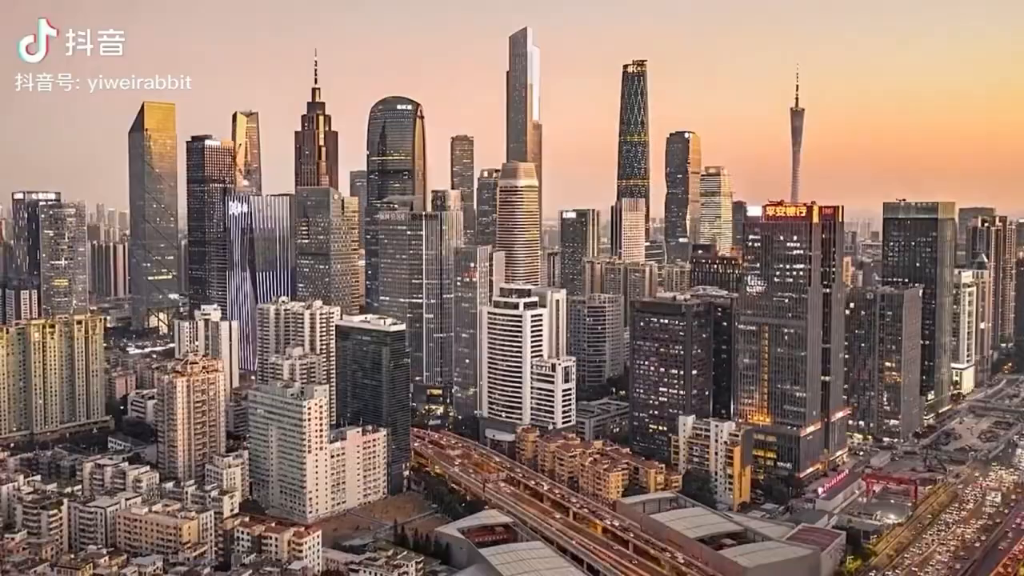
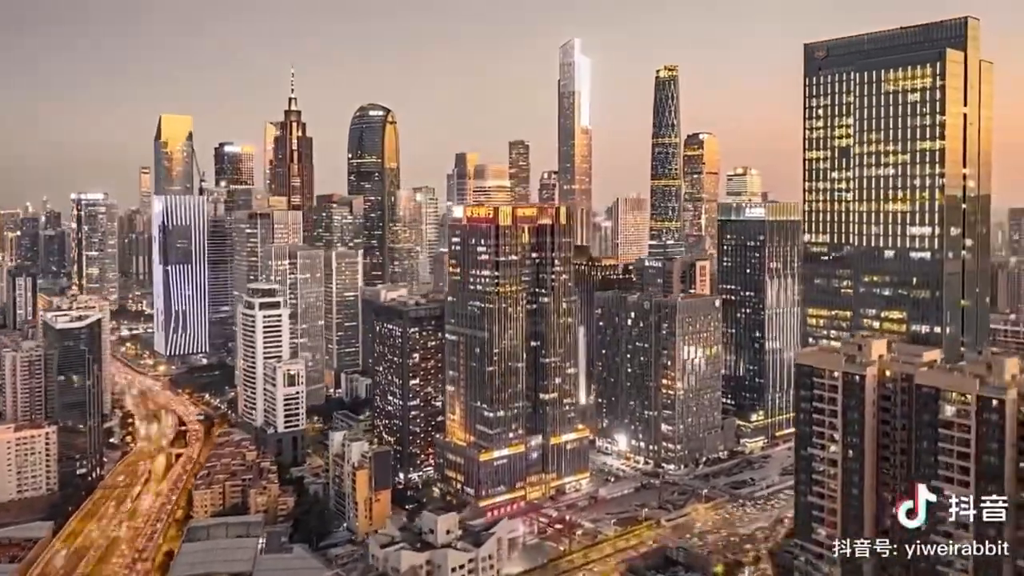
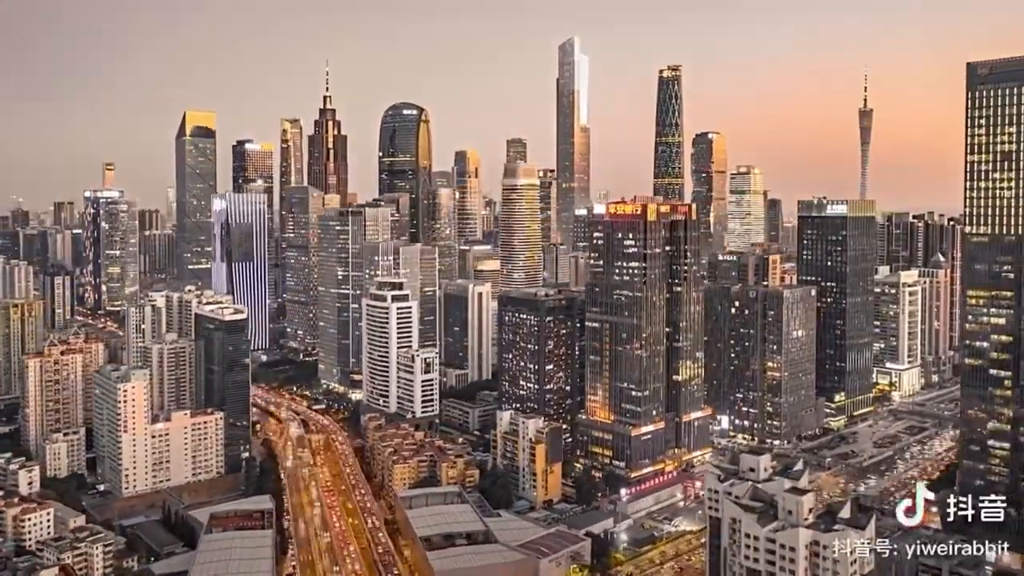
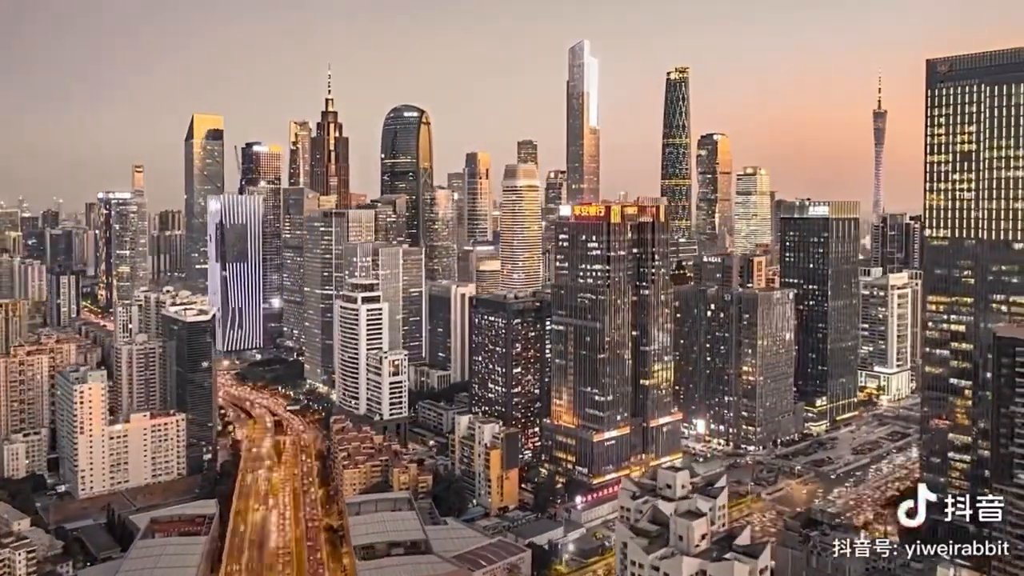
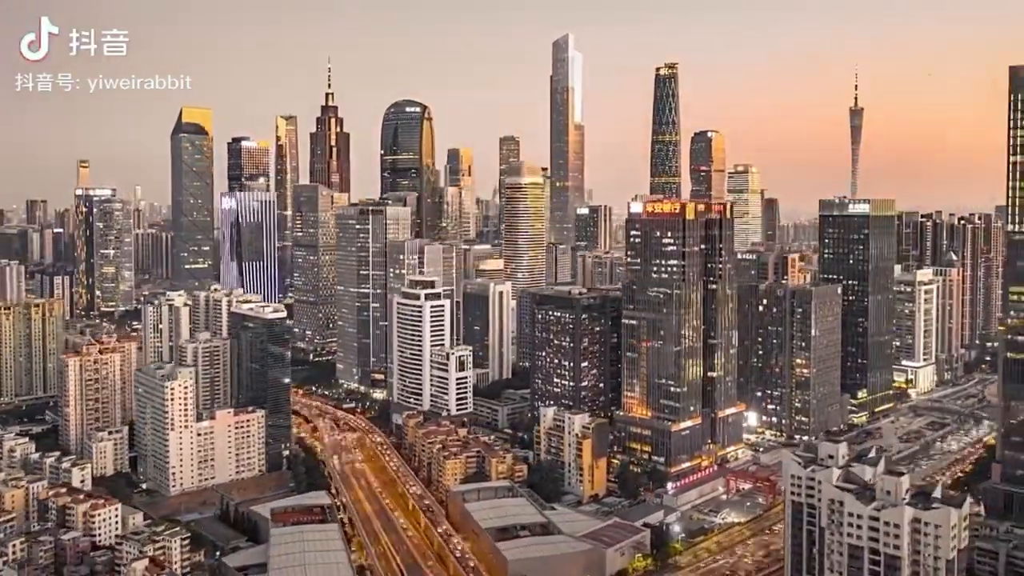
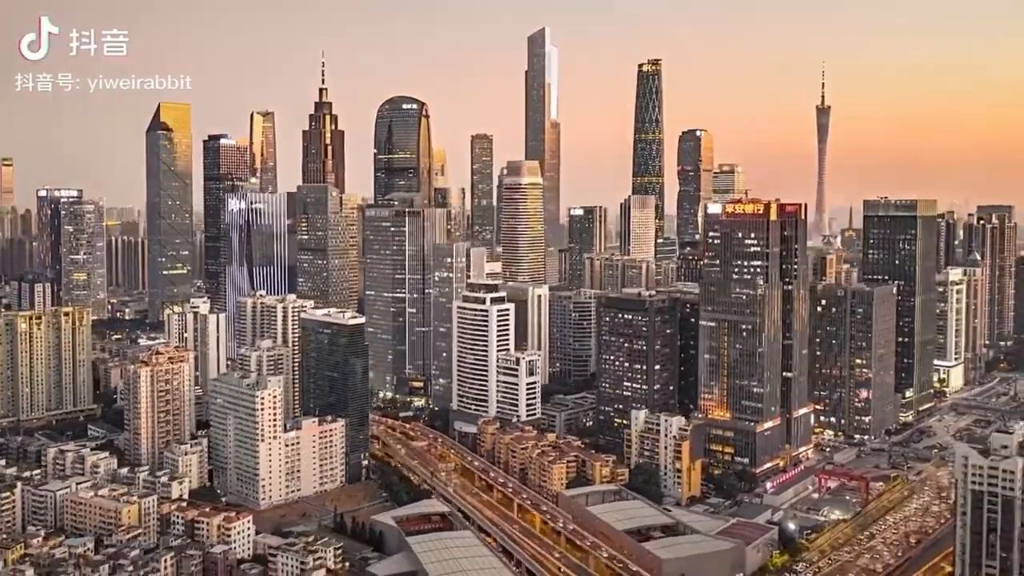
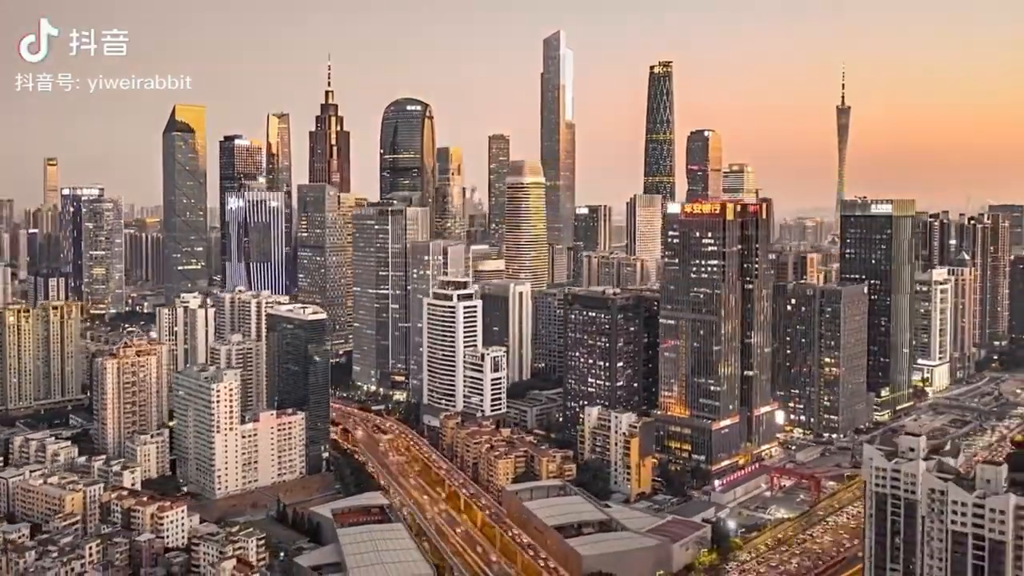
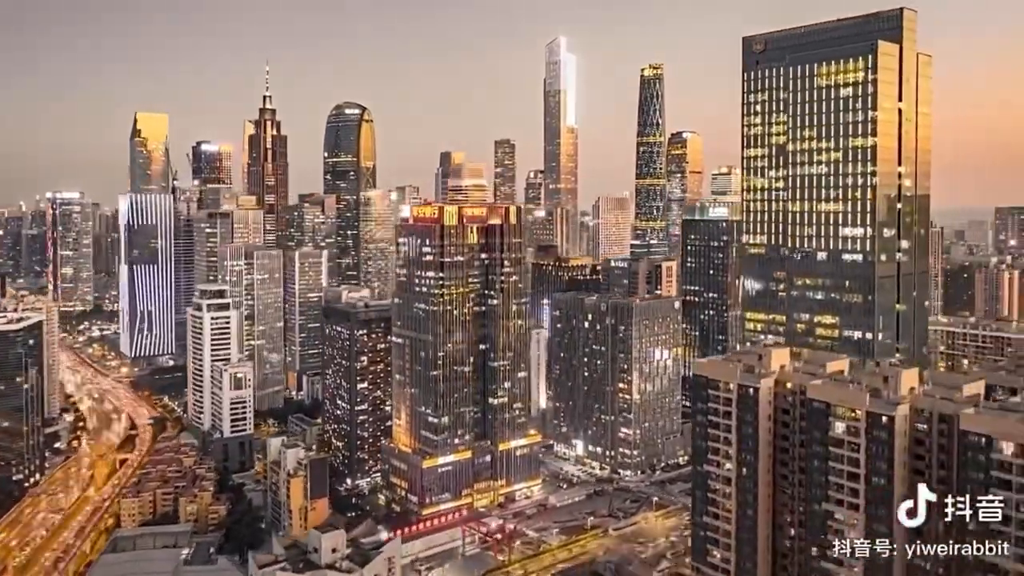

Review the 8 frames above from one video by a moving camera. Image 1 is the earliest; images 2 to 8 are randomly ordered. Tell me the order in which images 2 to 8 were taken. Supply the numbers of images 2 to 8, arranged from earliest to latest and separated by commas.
6, 7, 5, 3, 4, 2, 8
